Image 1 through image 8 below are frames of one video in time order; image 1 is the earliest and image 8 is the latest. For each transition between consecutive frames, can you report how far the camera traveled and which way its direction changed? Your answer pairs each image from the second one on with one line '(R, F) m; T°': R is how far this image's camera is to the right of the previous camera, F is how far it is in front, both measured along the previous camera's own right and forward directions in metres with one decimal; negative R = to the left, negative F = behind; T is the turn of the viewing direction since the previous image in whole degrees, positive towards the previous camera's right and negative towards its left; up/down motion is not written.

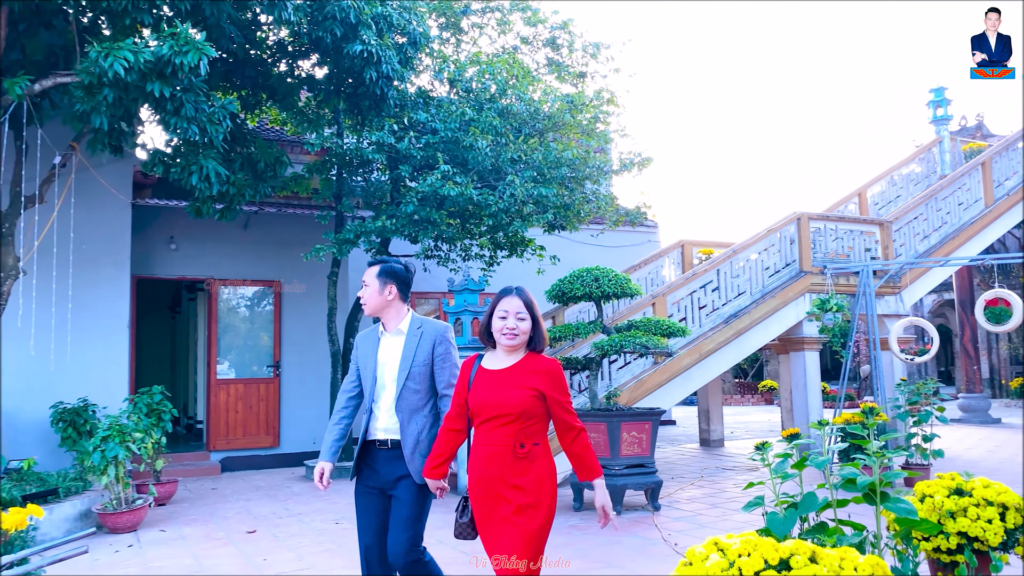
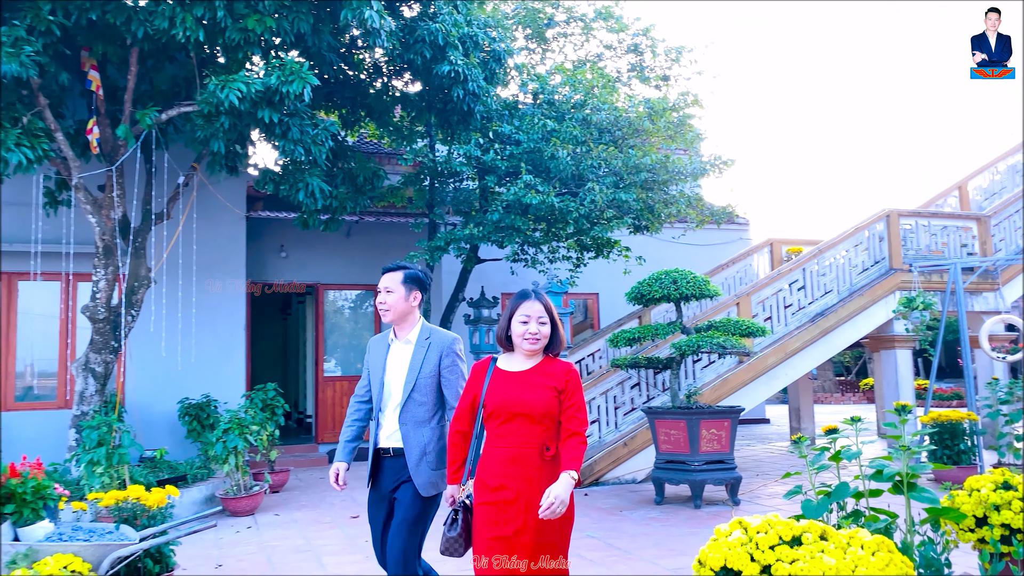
(+0.1, -0.3) m; -7°
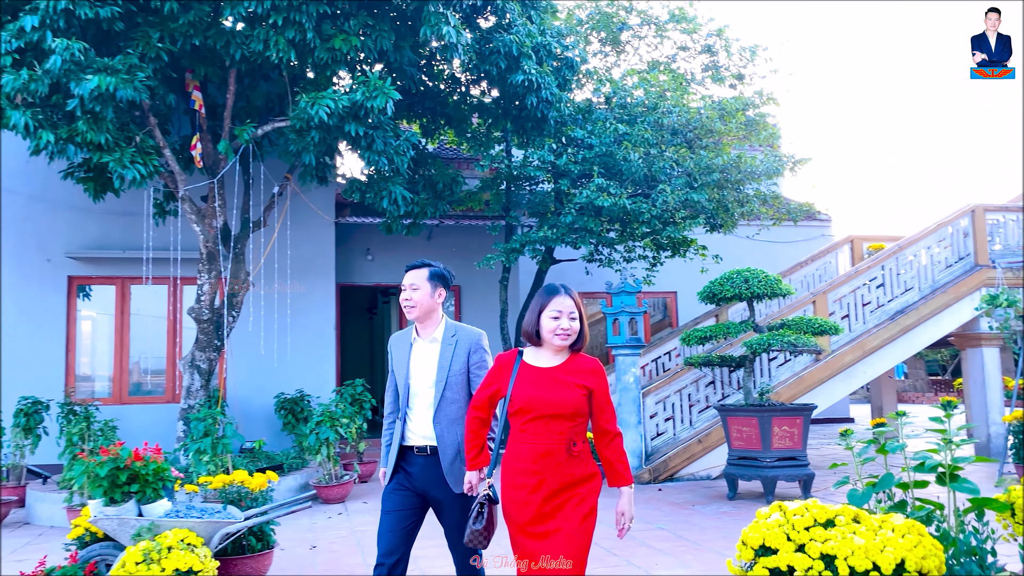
(+0.1, -0.2) m; -6°
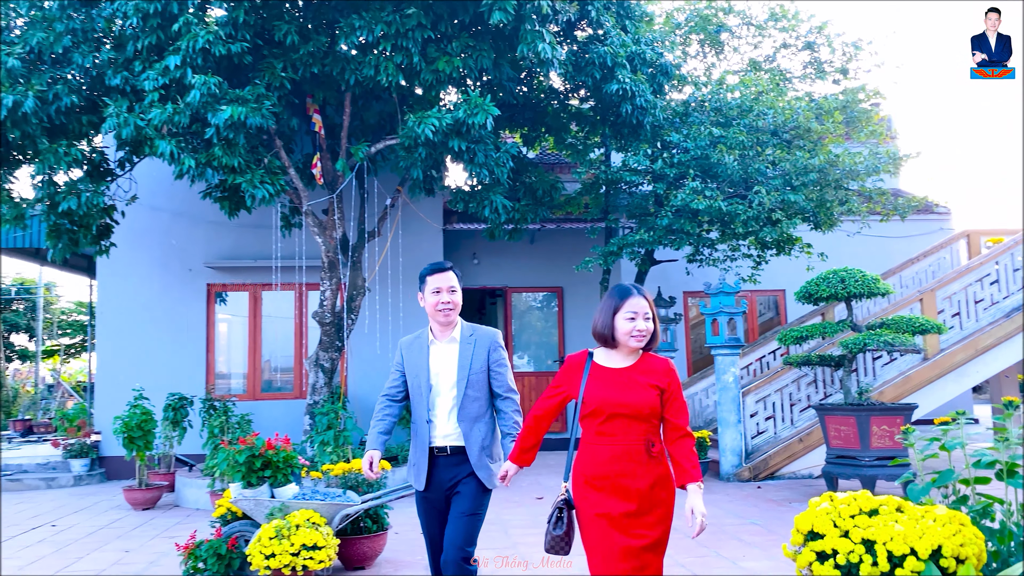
(+0.1, -0.3) m; -8°
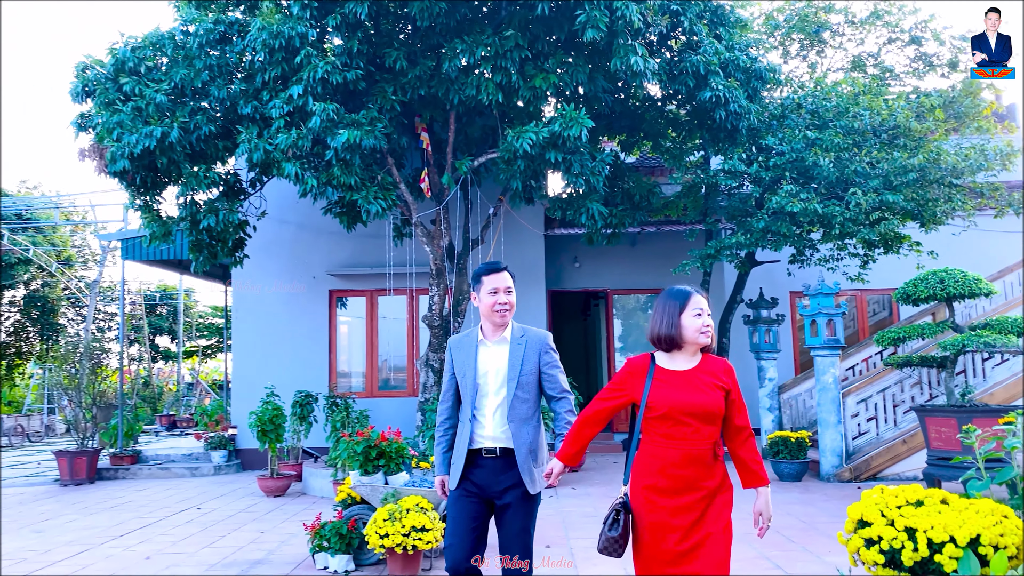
(+0.1, -0.3) m; -8°
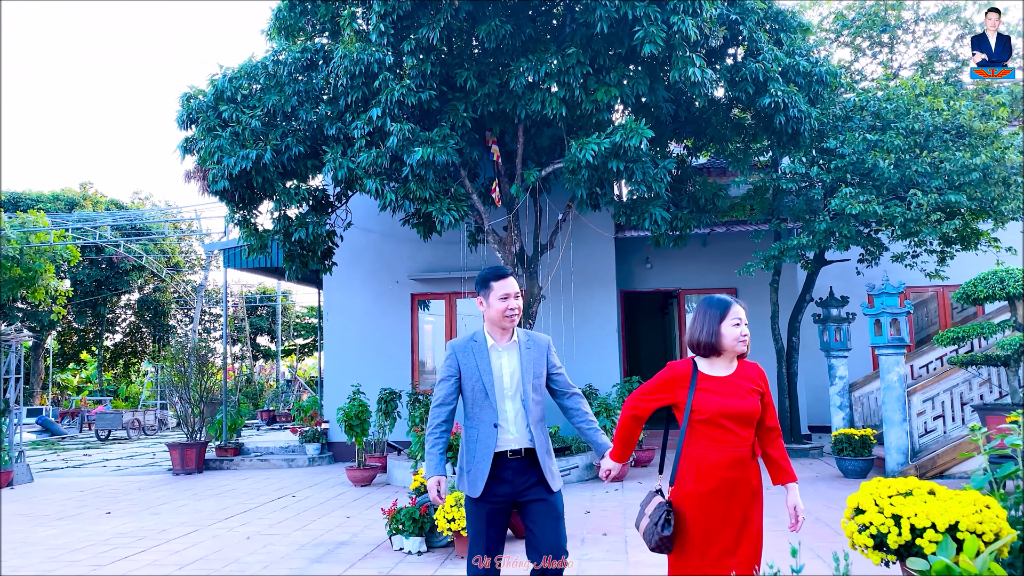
(+0.2, -0.4) m; -6°
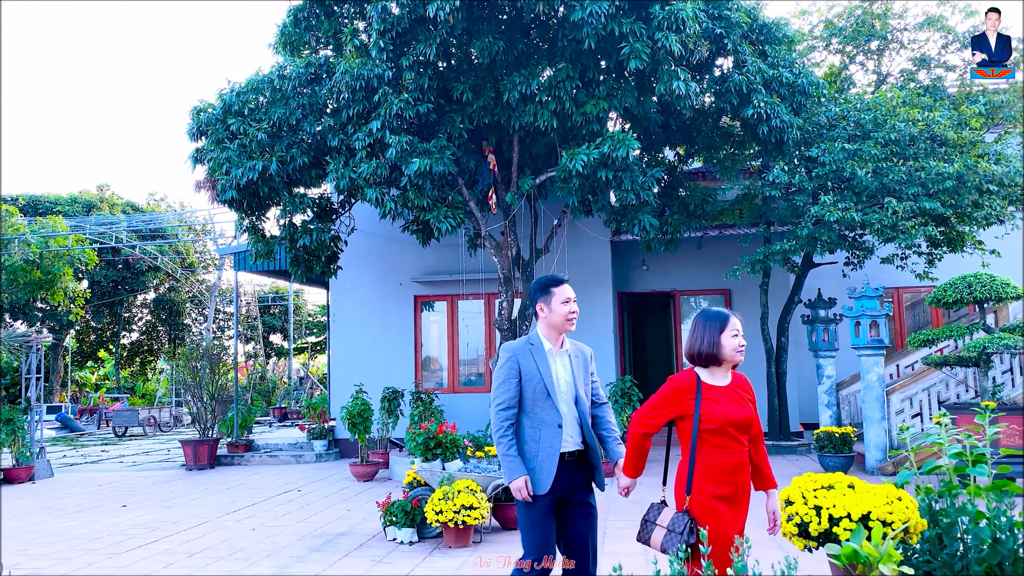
(+0.2, -0.3) m; -1°
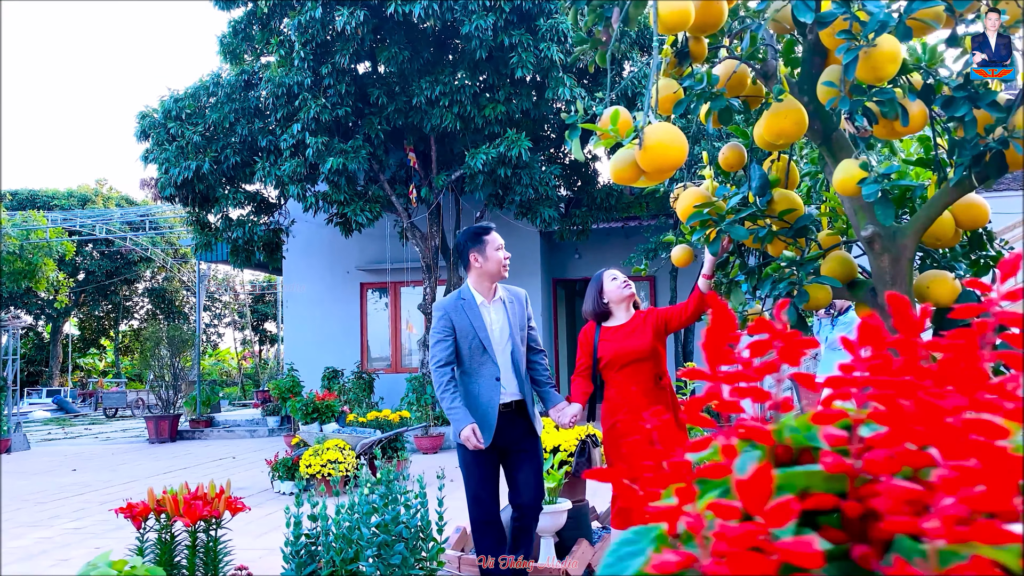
(+1.2, -0.8) m; -1°
